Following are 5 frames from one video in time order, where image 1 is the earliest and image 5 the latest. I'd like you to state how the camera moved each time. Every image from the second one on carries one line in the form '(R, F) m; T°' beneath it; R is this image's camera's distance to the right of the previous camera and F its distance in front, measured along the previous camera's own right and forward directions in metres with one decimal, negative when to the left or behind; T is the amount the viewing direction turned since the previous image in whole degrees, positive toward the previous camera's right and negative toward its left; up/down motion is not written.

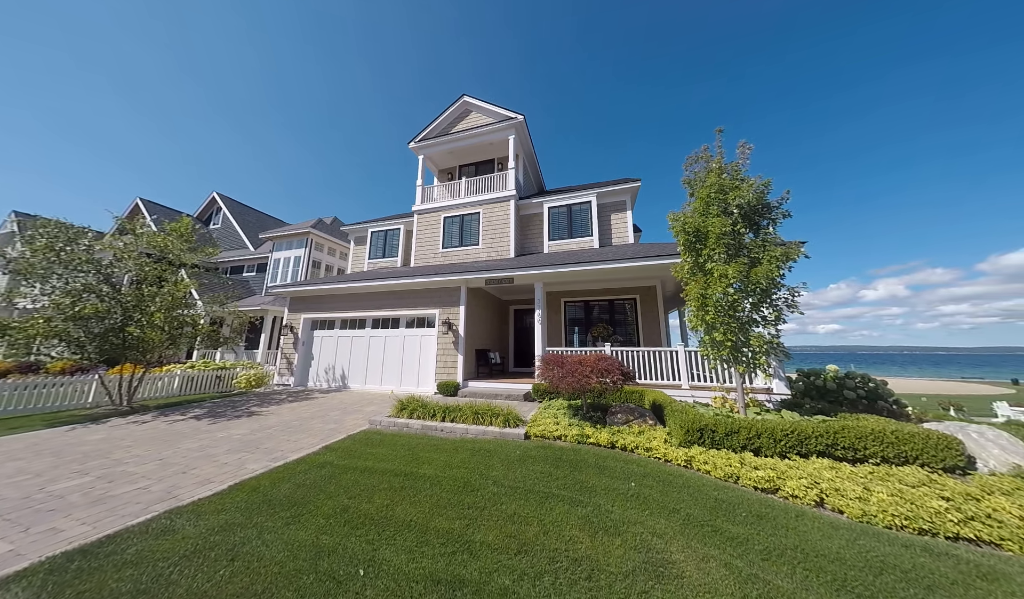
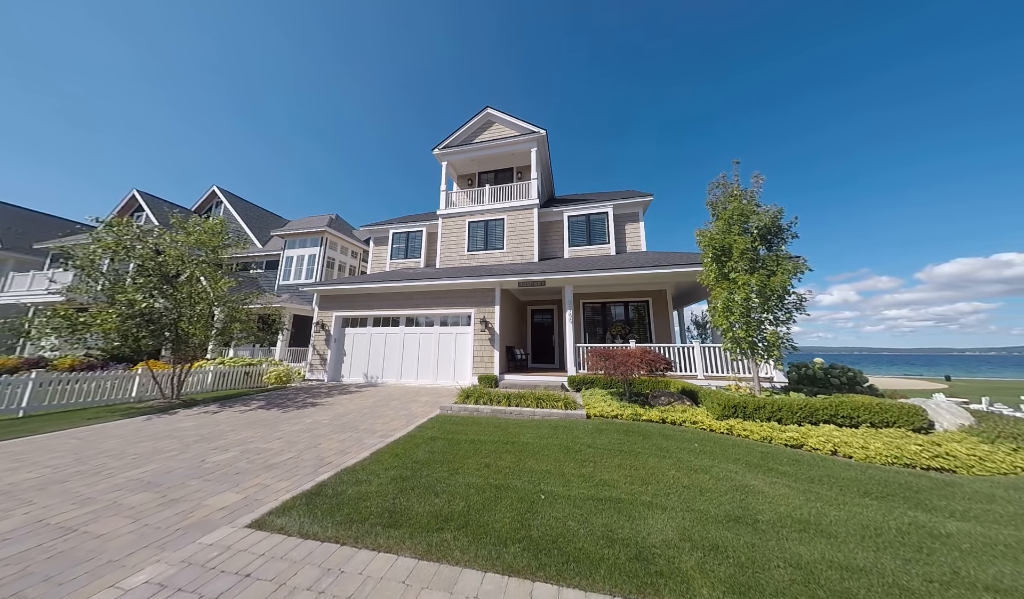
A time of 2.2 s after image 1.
(-1.7, -0.8) m; +4°
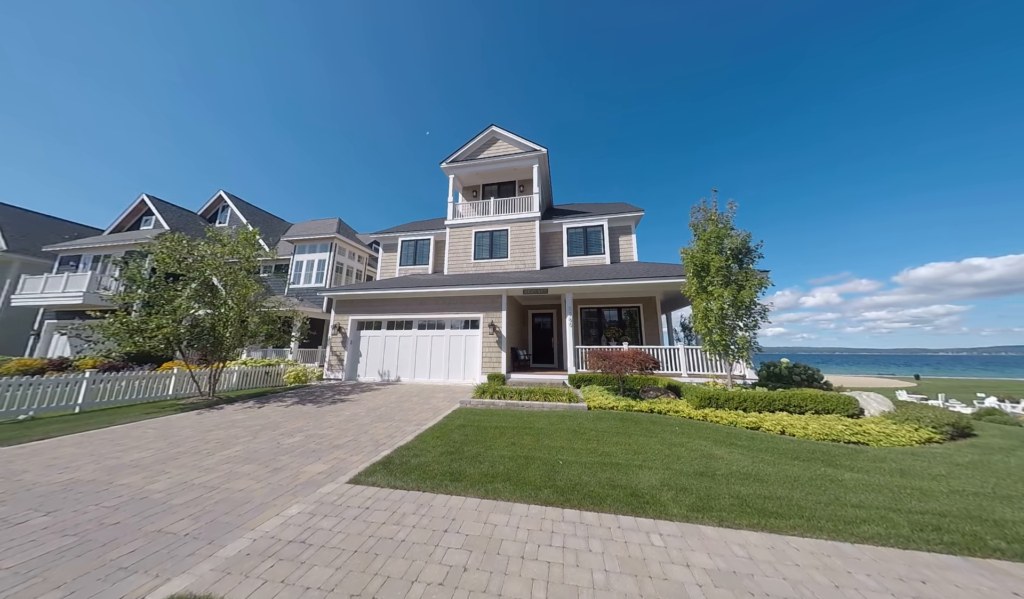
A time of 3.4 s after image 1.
(-0.5, -1.0) m; +2°
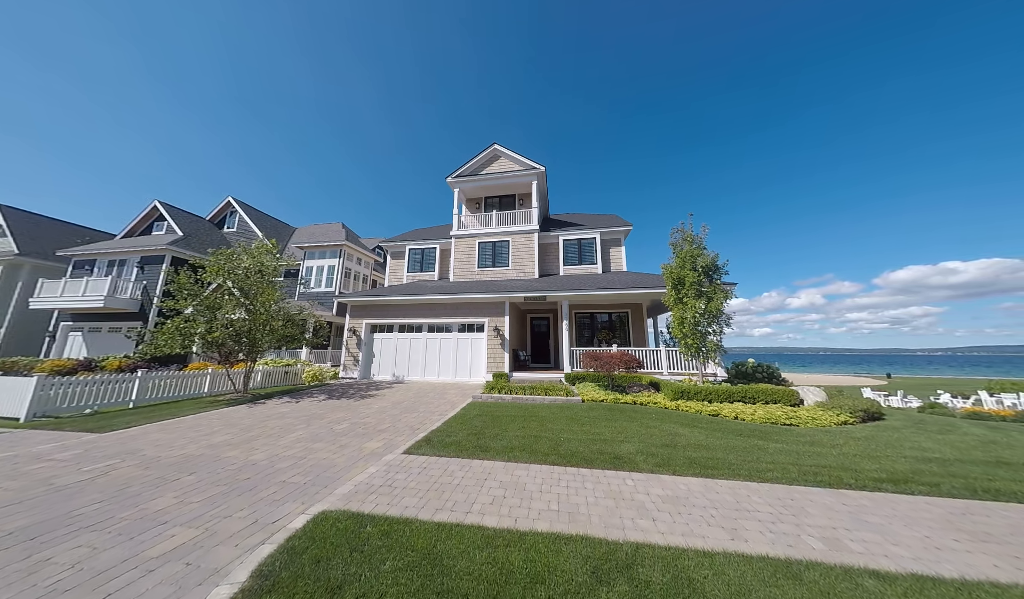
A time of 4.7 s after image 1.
(-0.4, -1.2) m; +1°
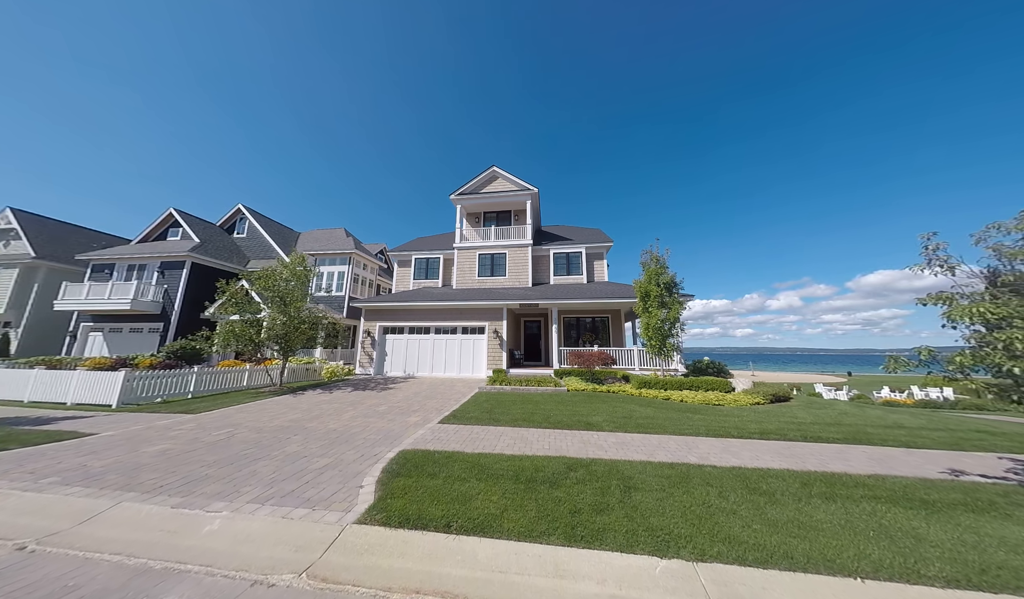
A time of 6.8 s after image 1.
(-0.4, -1.9) m; +2°
